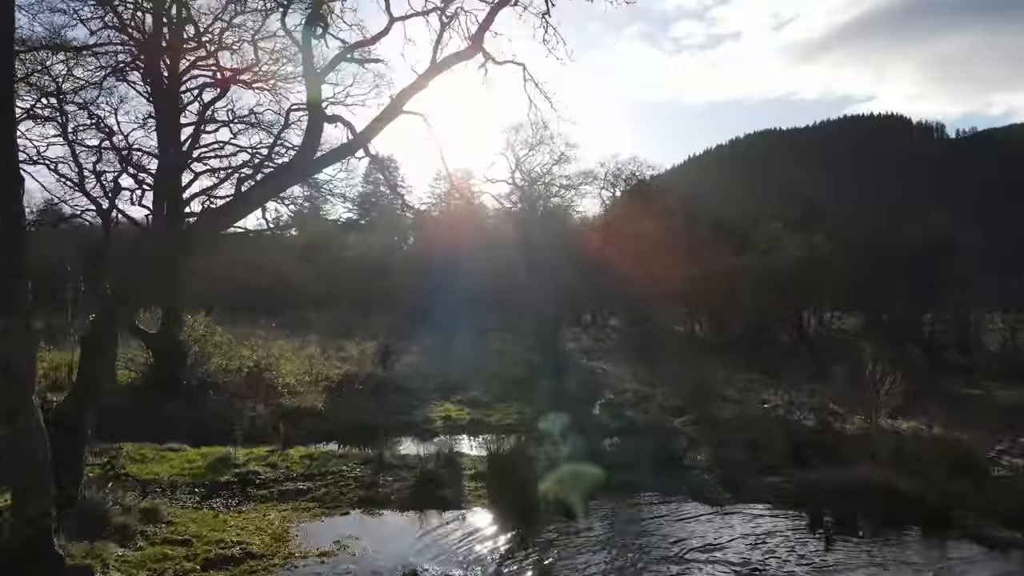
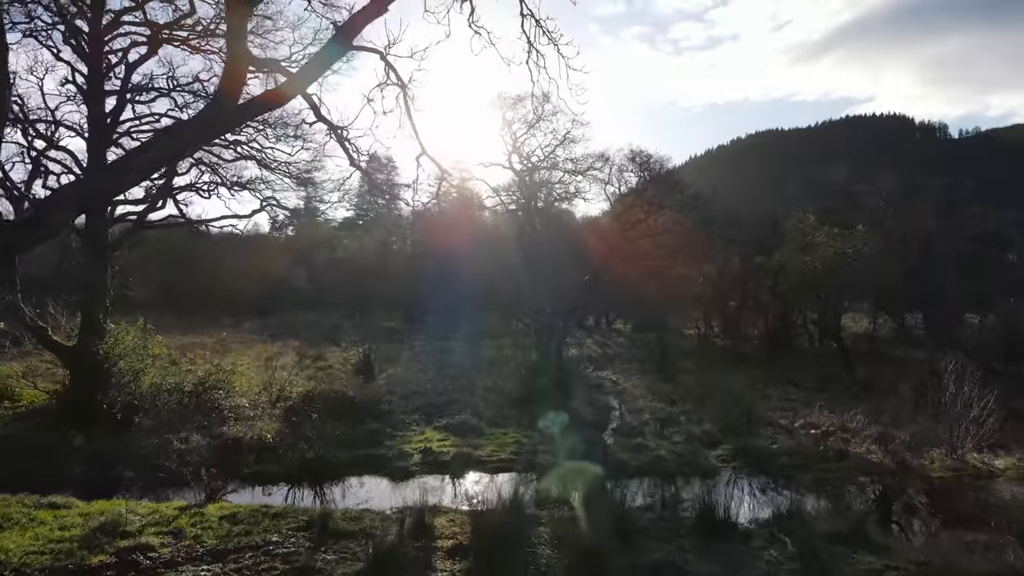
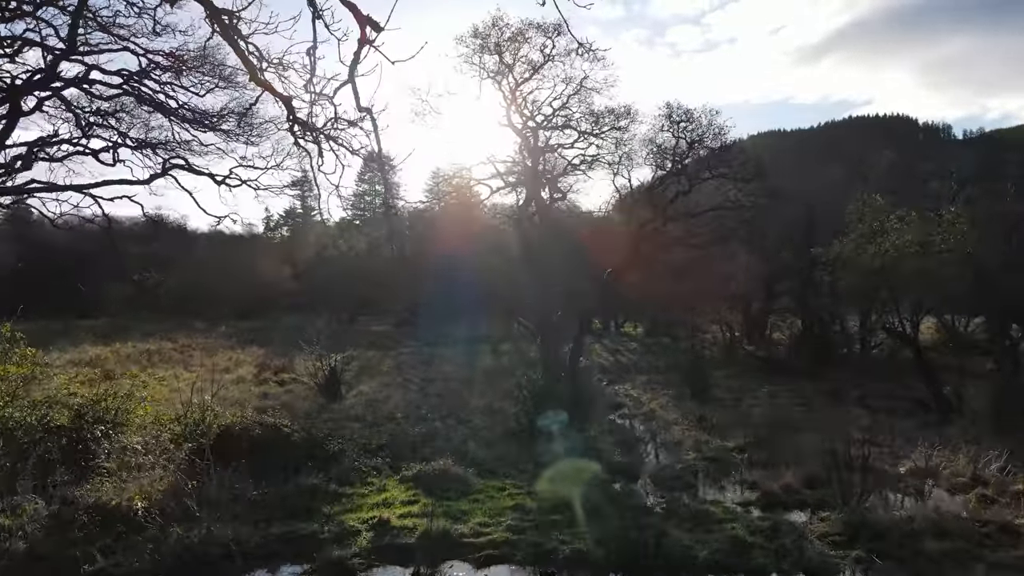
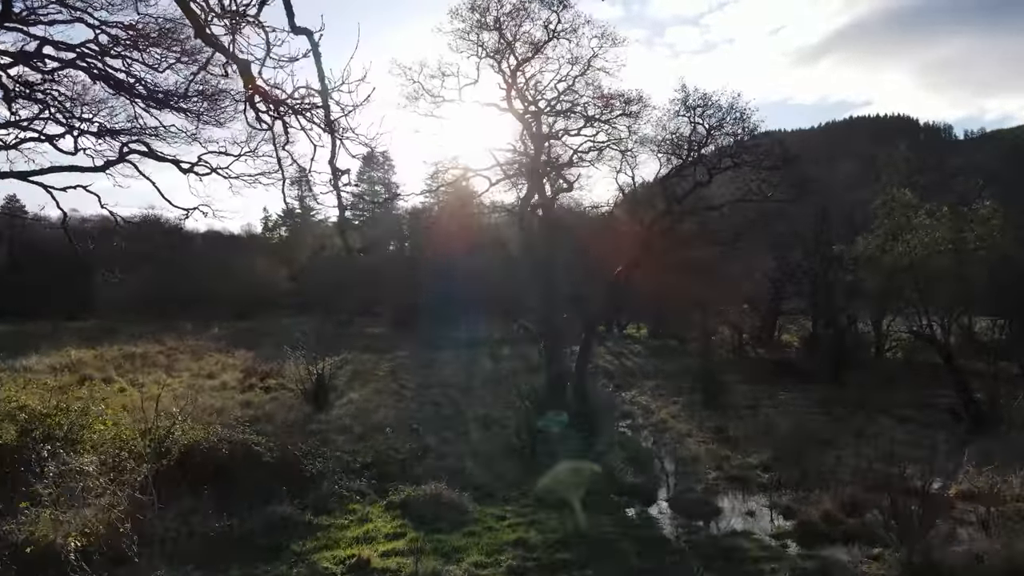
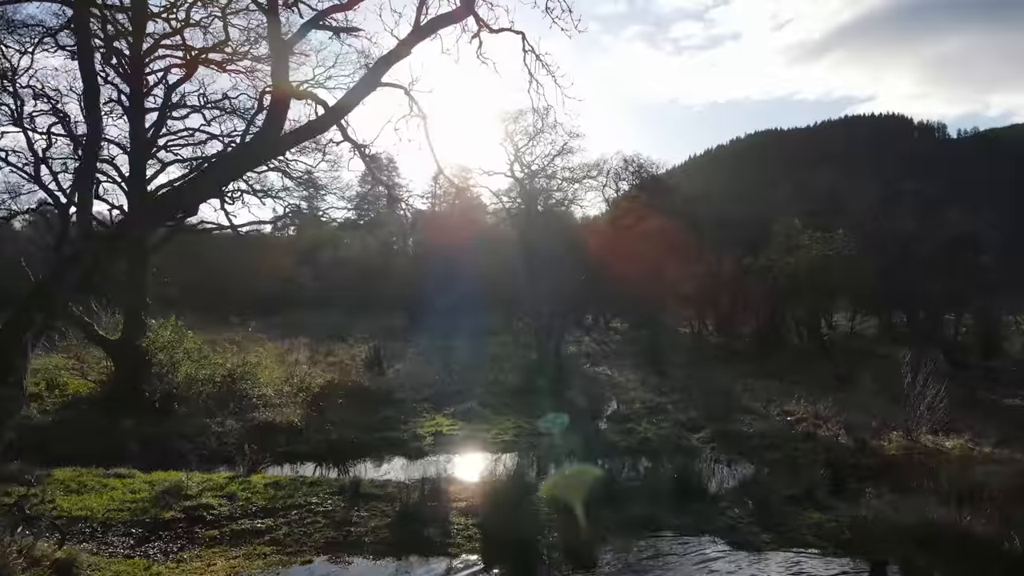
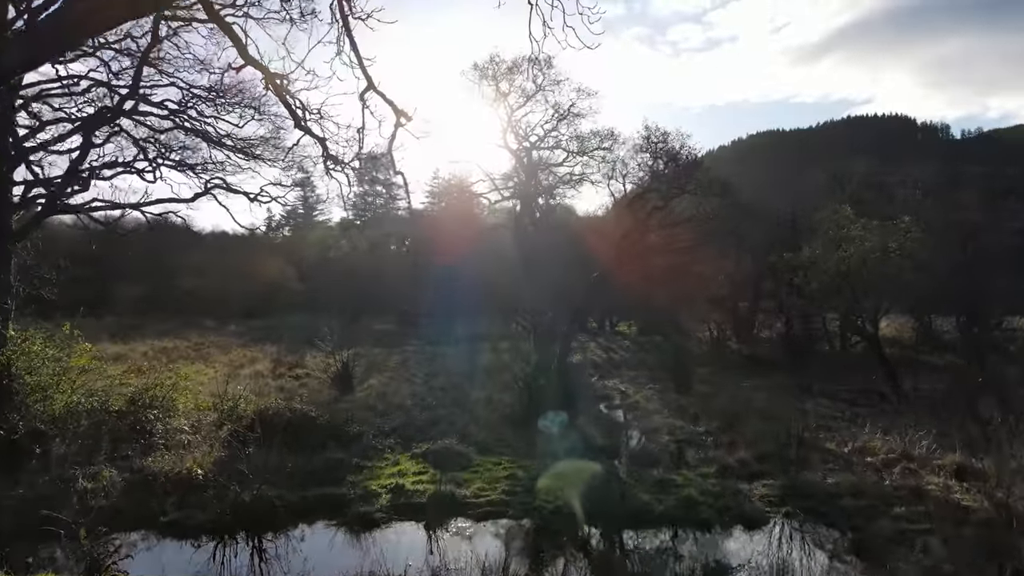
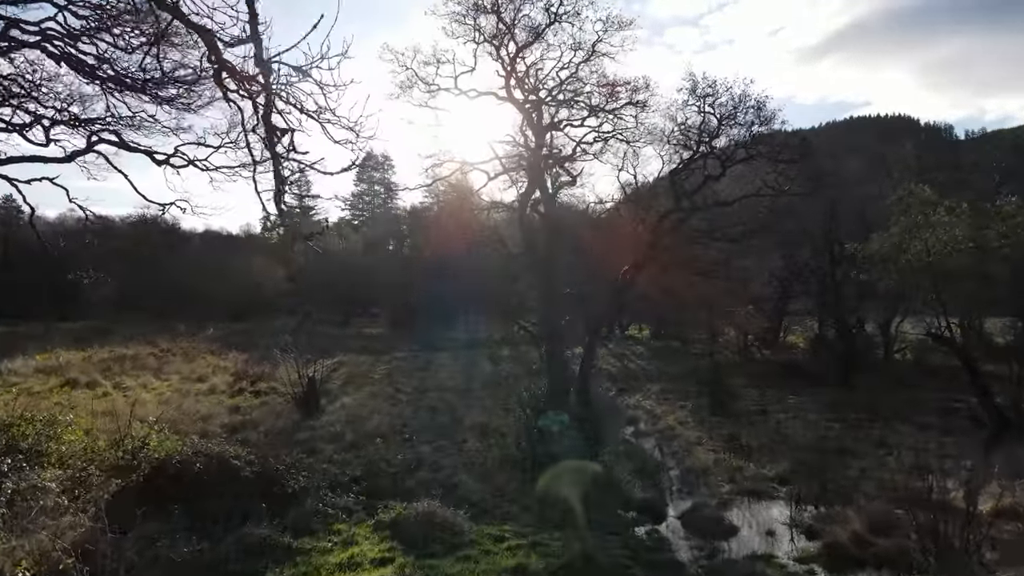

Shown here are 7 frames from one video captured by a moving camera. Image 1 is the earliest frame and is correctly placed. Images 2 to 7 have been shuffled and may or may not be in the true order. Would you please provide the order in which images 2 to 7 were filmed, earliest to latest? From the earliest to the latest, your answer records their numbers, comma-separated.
5, 2, 6, 3, 4, 7
